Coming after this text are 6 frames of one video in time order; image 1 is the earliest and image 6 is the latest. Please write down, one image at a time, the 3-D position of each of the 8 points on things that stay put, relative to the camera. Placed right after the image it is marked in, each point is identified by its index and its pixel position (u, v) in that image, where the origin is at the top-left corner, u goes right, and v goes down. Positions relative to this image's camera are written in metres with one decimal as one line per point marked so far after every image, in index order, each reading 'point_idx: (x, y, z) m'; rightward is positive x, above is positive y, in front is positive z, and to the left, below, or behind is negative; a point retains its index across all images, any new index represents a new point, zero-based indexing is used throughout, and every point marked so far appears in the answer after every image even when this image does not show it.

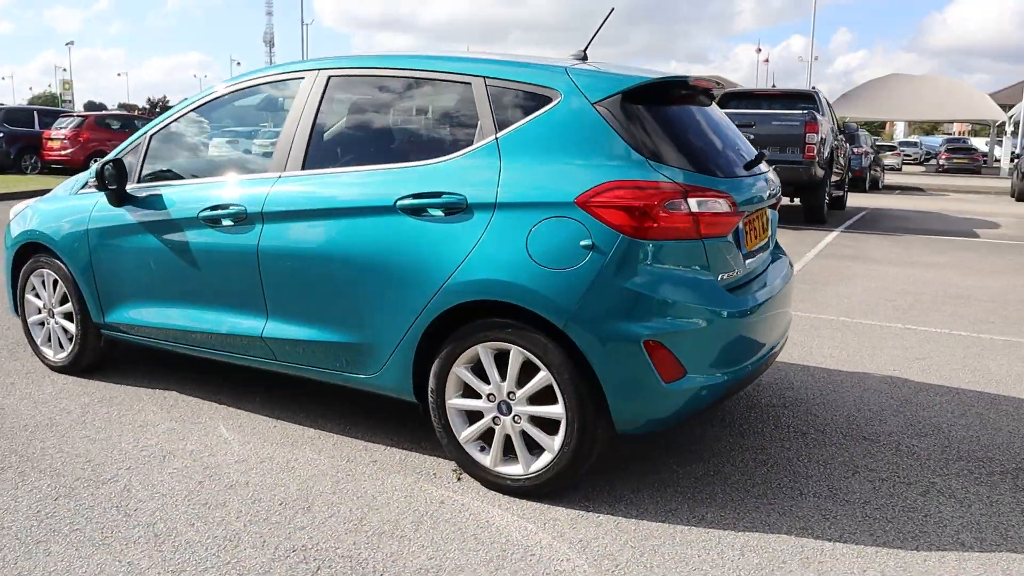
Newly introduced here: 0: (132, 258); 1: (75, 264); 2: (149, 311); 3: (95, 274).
0: (-2.3, +0.1, +5.2) m
1: (-2.8, +0.1, +5.4) m
2: (-2.2, -0.2, +5.2) m
3: (-2.6, 0.0, +5.4) m
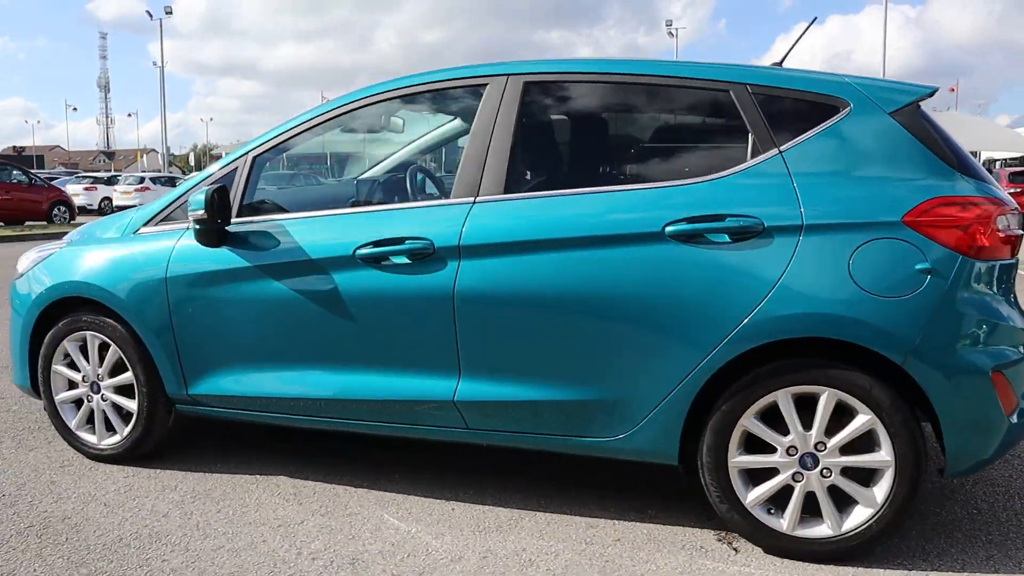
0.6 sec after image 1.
0: (-1.3, -0.2, +4.1) m
1: (-1.8, -0.2, +4.2) m
2: (-1.2, -0.5, +4.1) m
3: (-1.6, -0.3, +4.2) m
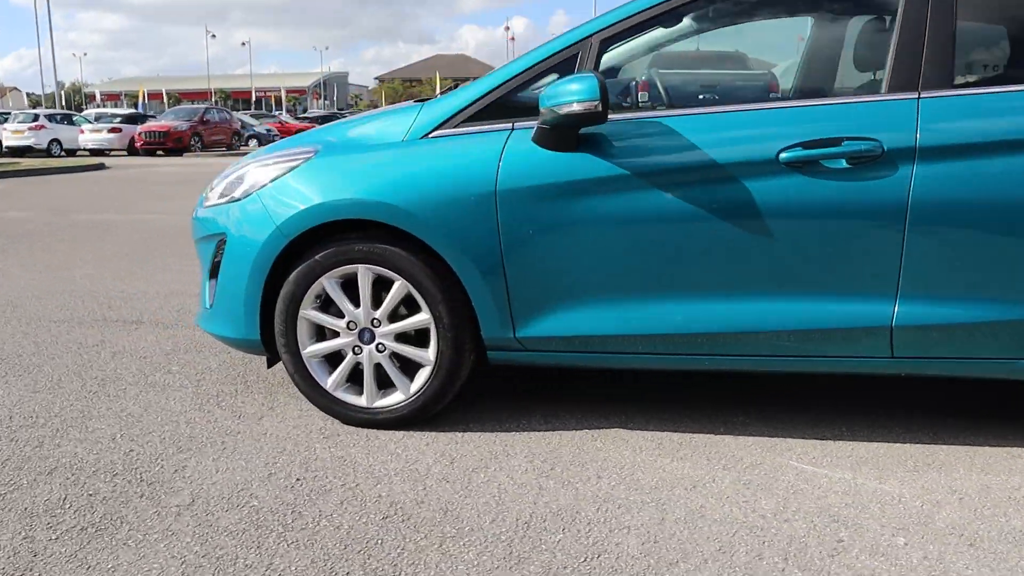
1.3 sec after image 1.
0: (+0.4, +0.2, +3.2) m
1: (-0.2, +0.1, +3.3) m
2: (+0.5, -0.1, +3.3) m
3: (0.0, +0.1, +3.3) m
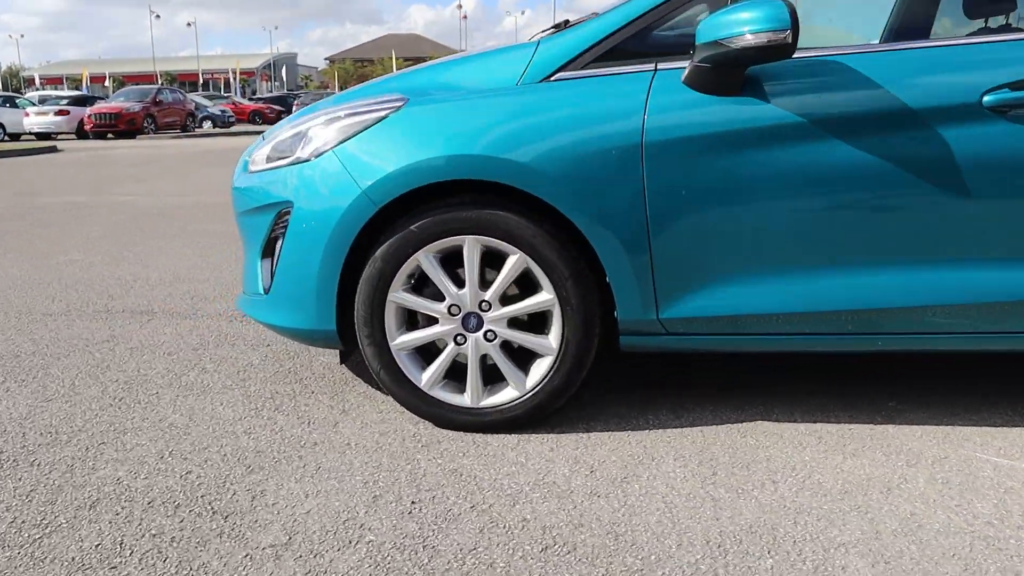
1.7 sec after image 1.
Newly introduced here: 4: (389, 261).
0: (+0.9, +0.3, +2.6) m
1: (+0.3, +0.2, +2.7) m
2: (+0.9, 0.0, +2.7) m
3: (+0.5, +0.2, +2.7) m
4: (-0.4, +0.1, +2.8) m
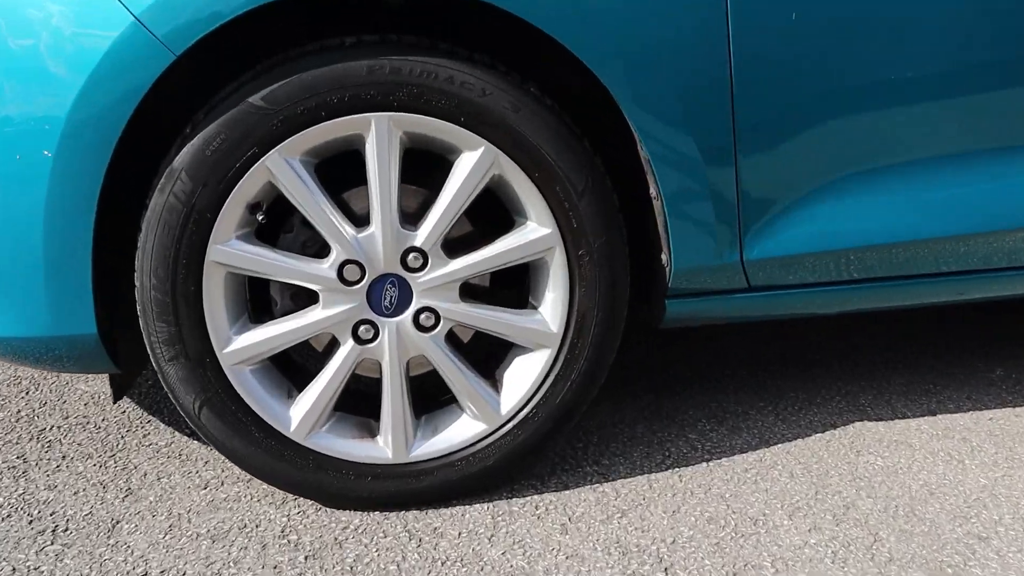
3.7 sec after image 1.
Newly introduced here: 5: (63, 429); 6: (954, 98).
0: (+0.8, +0.5, +1.4) m
1: (+0.2, +0.3, +1.3) m
2: (+0.8, +0.2, +1.6) m
3: (+0.4, +0.3, +1.4) m
4: (-0.5, +0.2, +1.3) m
5: (-1.0, -0.3, +1.8) m
6: (+0.7, +0.4, +1.5) m
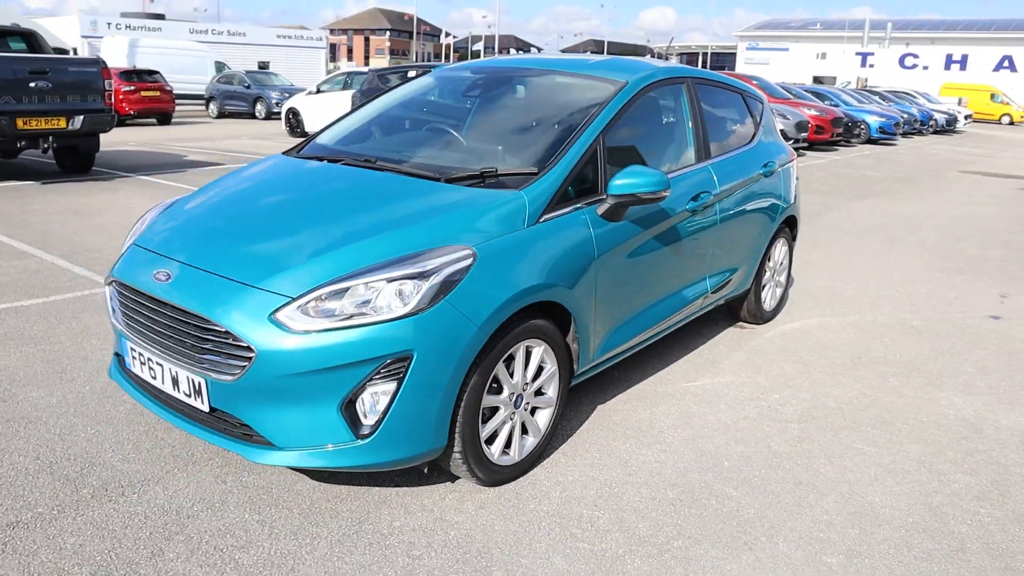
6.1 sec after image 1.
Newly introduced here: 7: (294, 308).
0: (+0.7, +0.1, +4.5) m
1: (+0.3, -0.1, +4.1) m
2: (+0.7, -0.2, +4.7) m
3: (+0.4, -0.1, +4.3) m
4: (-0.1, -0.4, +3.6) m
5: (-0.8, -1.0, +3.8) m
6: (+0.6, 0.0, +4.5) m
7: (-0.9, -0.1, +3.4) m
